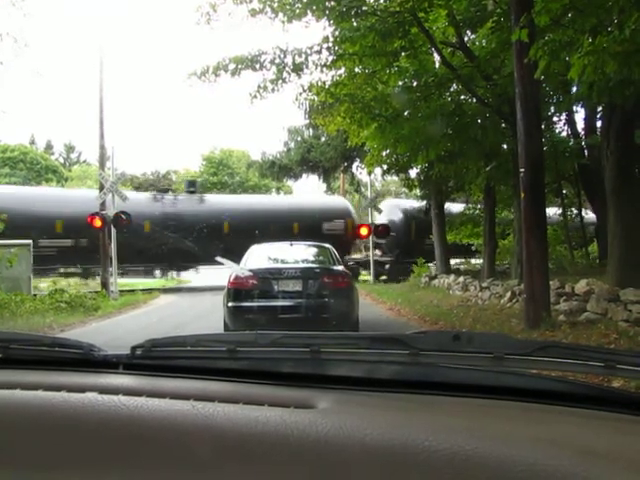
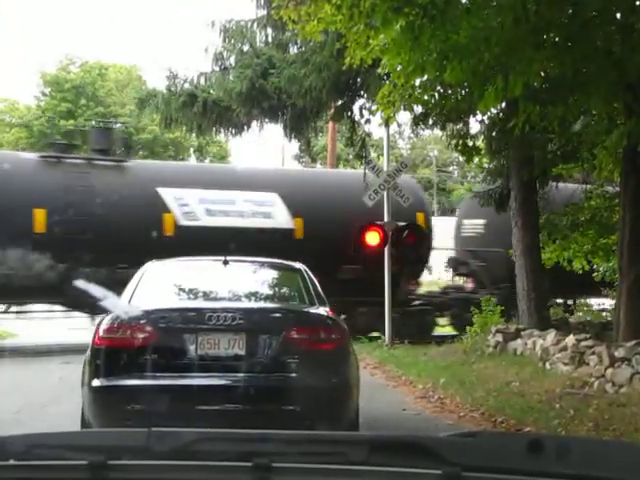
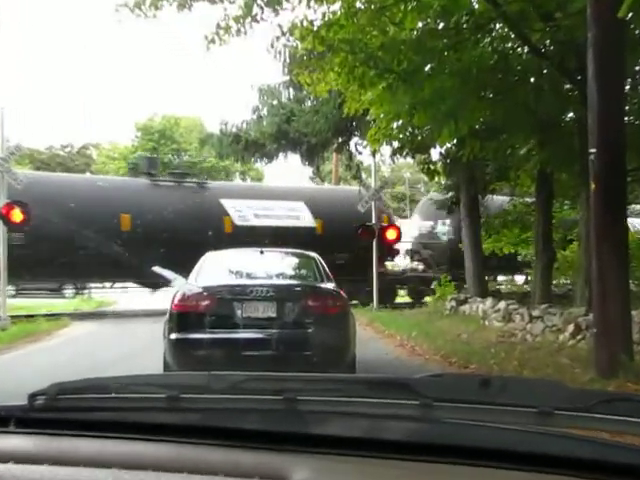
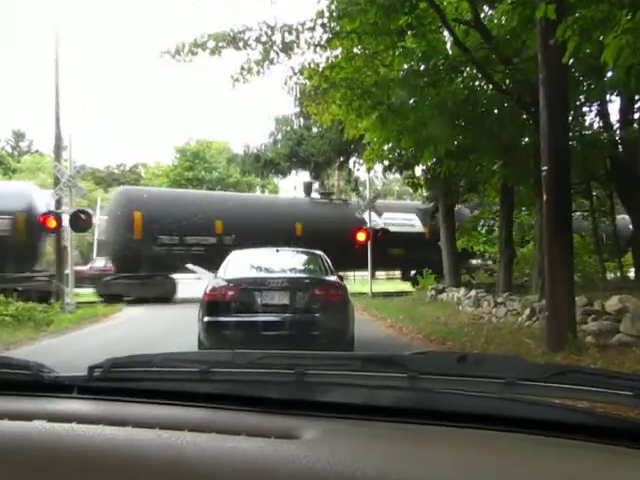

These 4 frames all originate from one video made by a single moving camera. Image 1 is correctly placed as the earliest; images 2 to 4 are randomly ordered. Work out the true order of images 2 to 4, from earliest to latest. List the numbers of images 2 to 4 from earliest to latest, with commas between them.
4, 3, 2
